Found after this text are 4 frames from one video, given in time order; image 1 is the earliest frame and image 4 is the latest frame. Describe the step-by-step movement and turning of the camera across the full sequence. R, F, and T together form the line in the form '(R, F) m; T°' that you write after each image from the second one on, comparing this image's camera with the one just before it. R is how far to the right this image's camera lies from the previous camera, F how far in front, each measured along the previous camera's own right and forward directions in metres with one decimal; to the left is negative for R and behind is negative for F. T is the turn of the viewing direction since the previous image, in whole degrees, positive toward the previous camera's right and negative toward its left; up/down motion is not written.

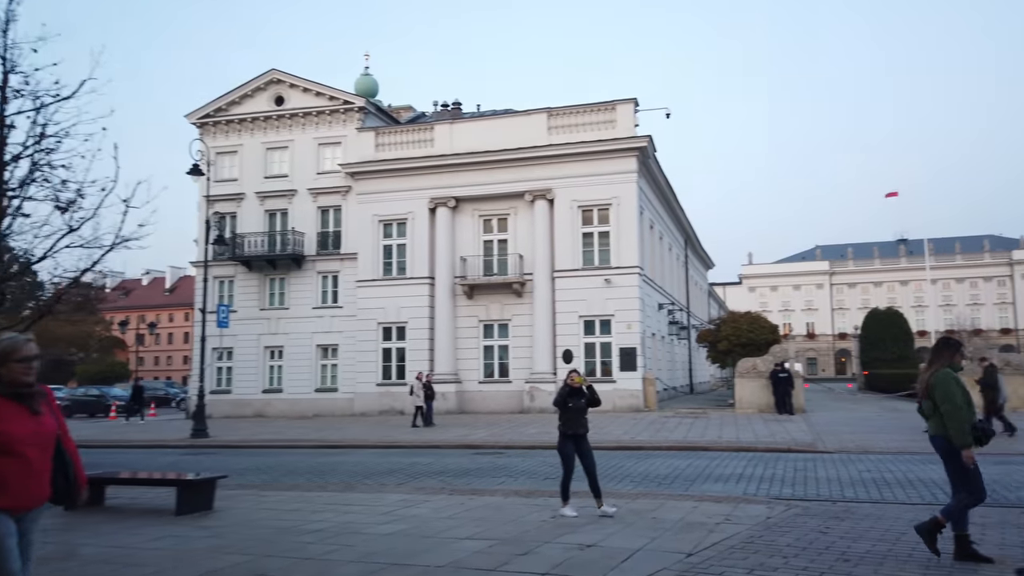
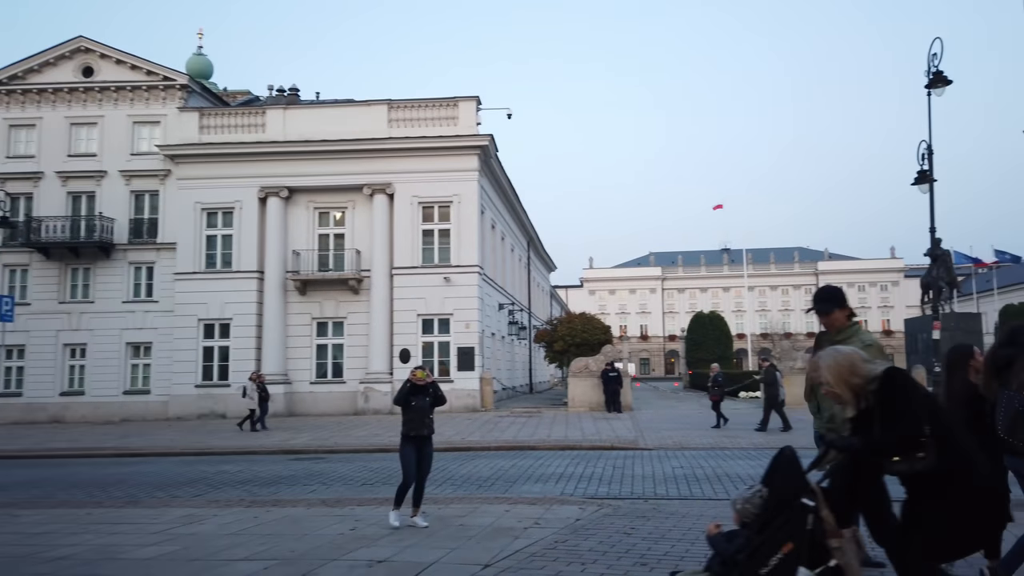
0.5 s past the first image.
(+0.5, +0.5) m; +12°
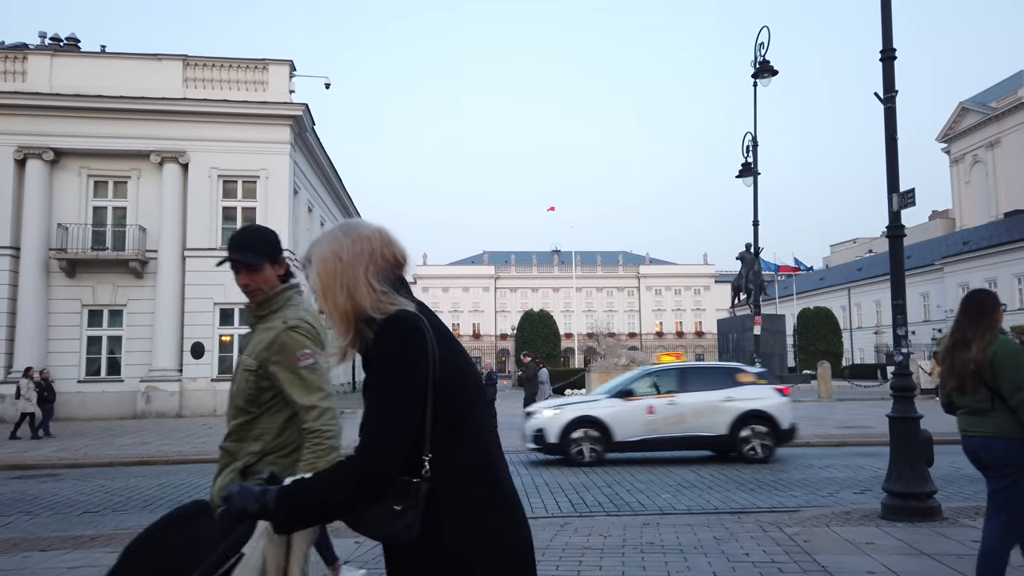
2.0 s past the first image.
(+0.7, +2.0) m; +13°
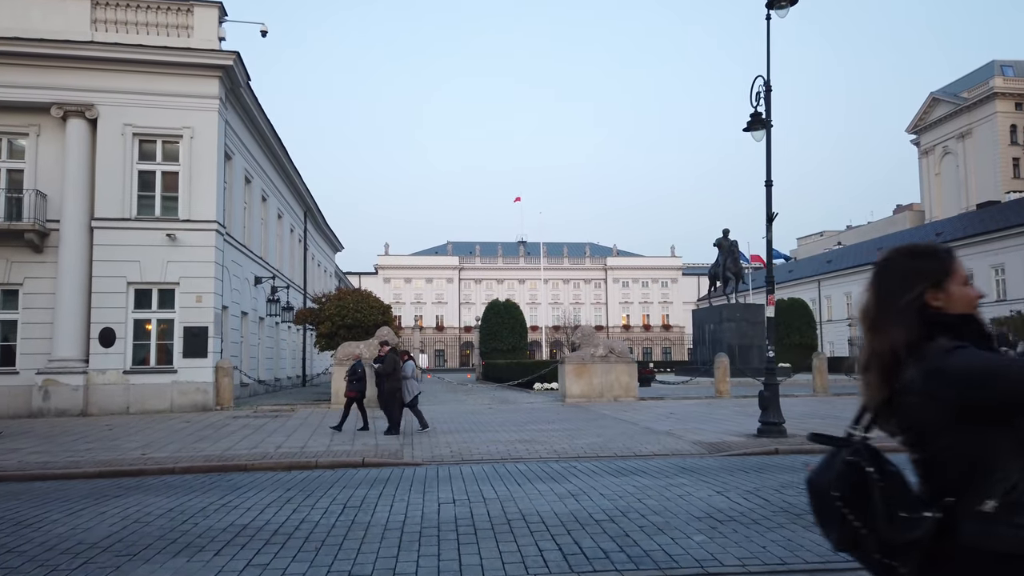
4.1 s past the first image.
(0.0, +3.1) m; +3°
